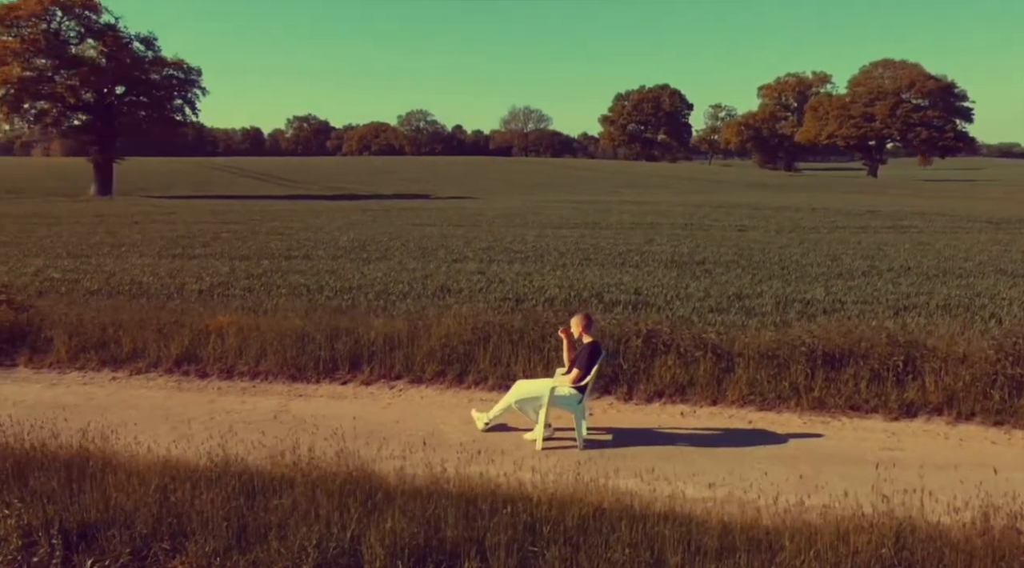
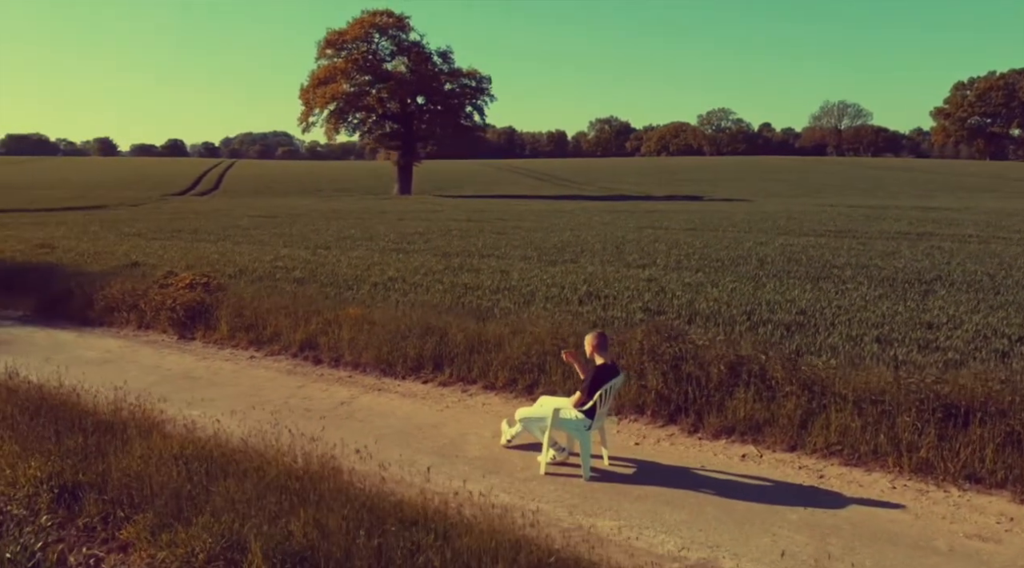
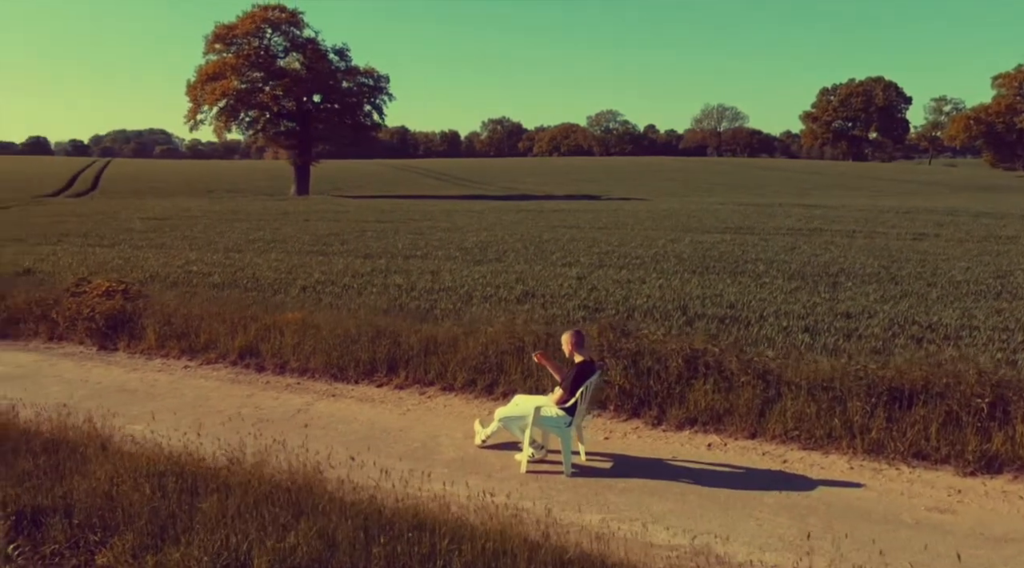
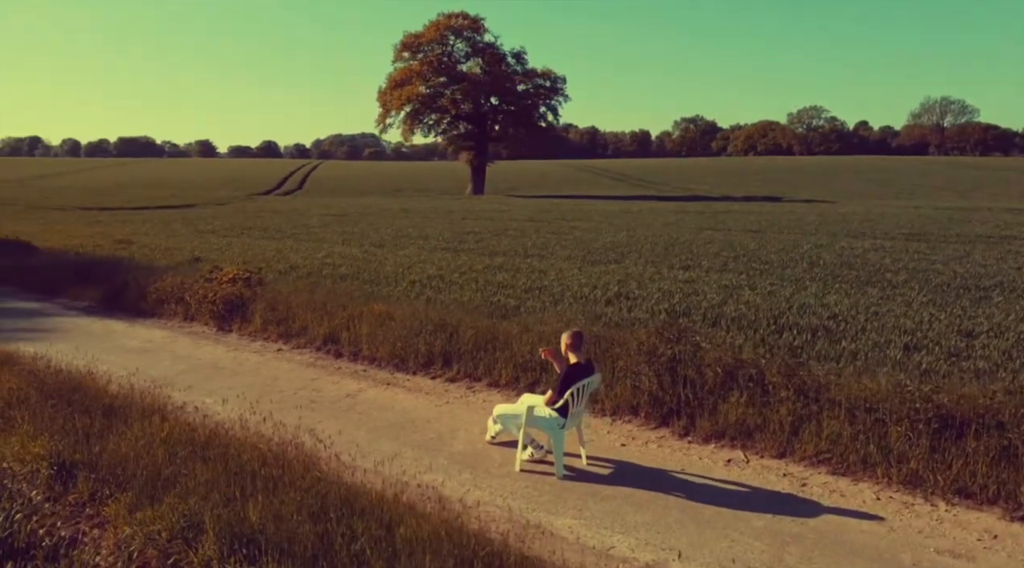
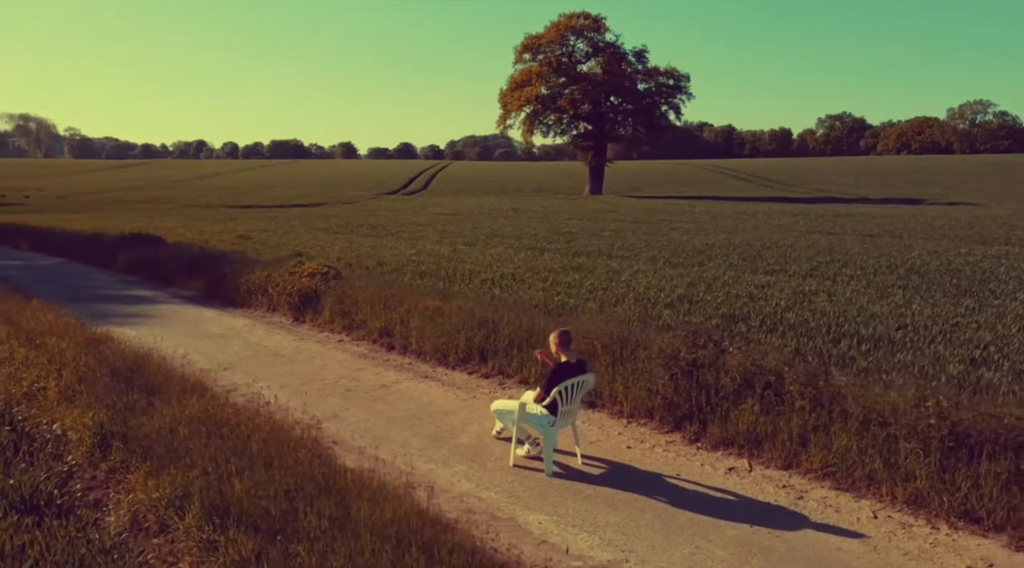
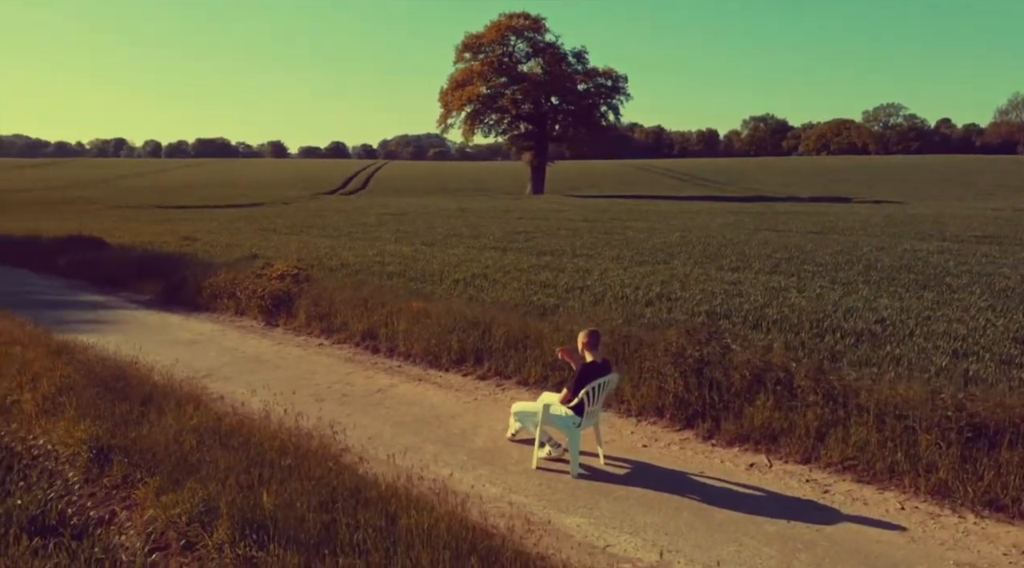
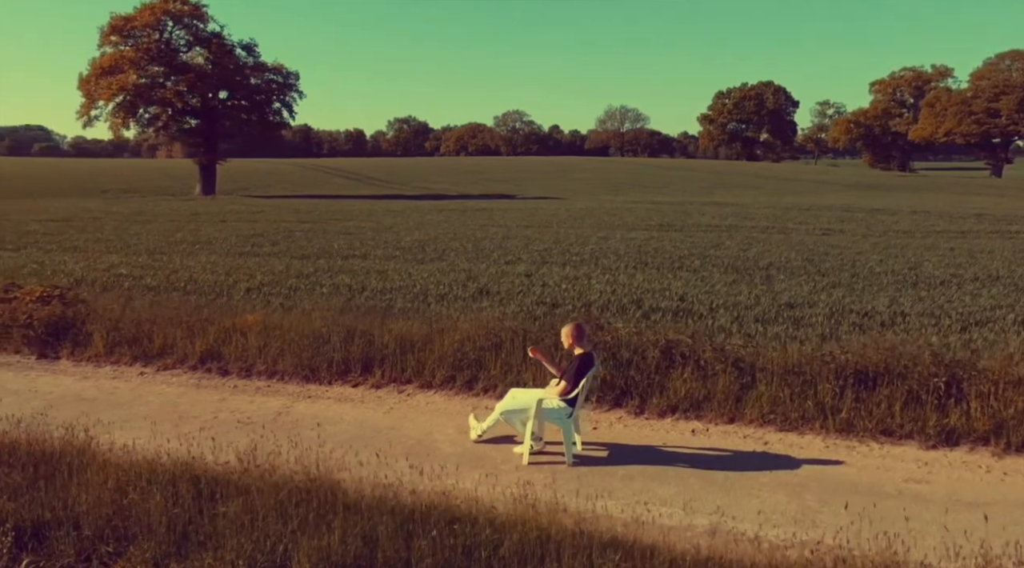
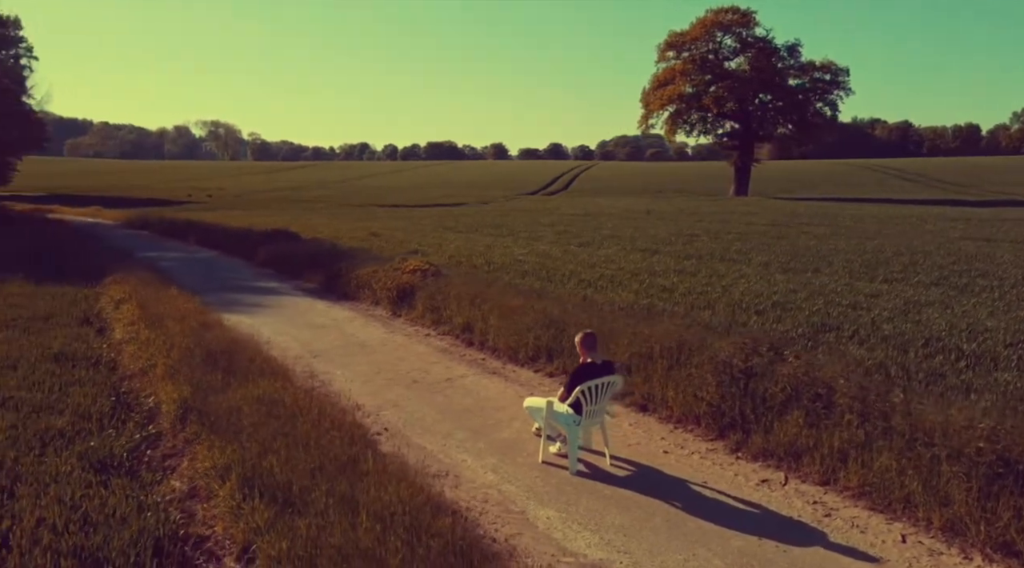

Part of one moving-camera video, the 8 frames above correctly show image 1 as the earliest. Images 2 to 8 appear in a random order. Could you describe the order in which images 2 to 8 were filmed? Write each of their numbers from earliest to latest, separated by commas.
7, 3, 2, 4, 6, 5, 8
